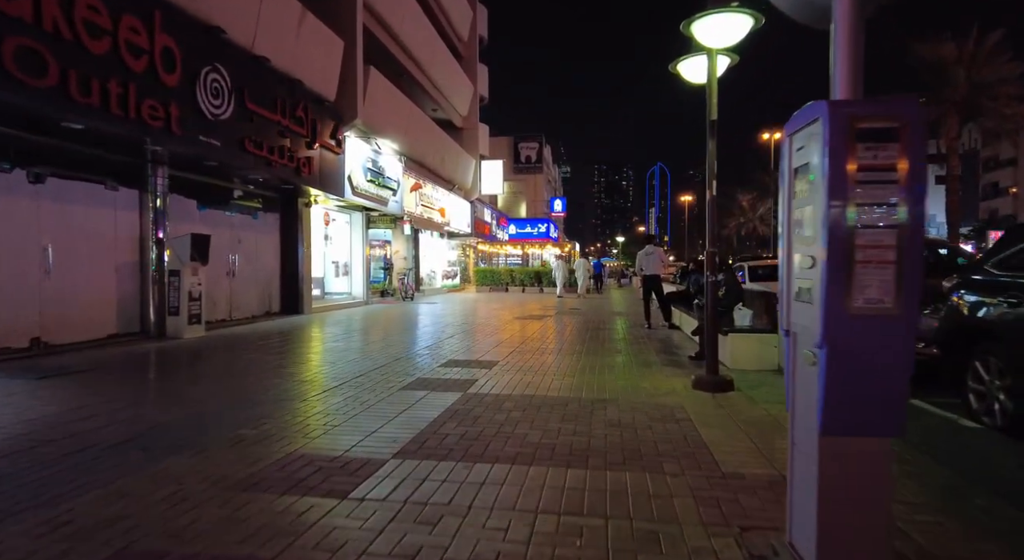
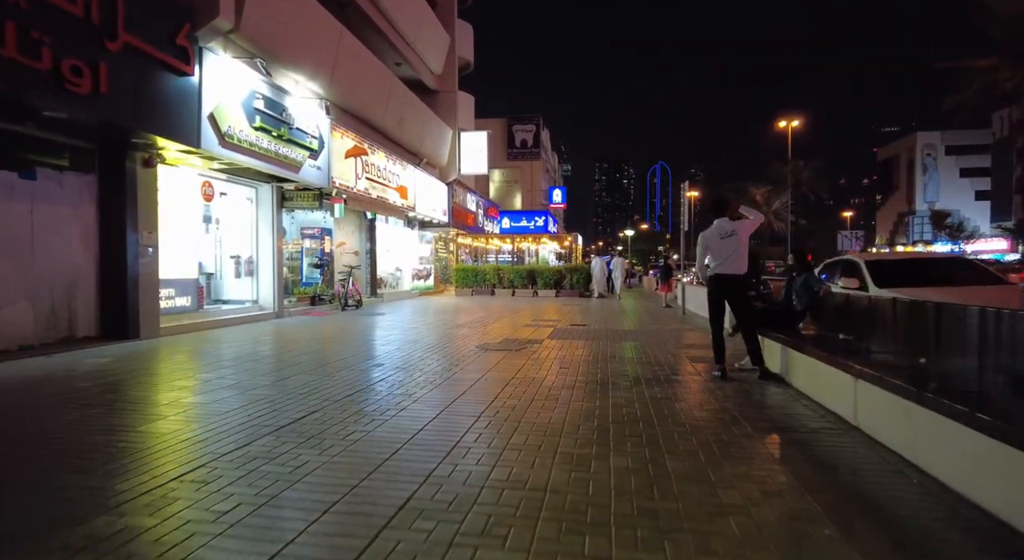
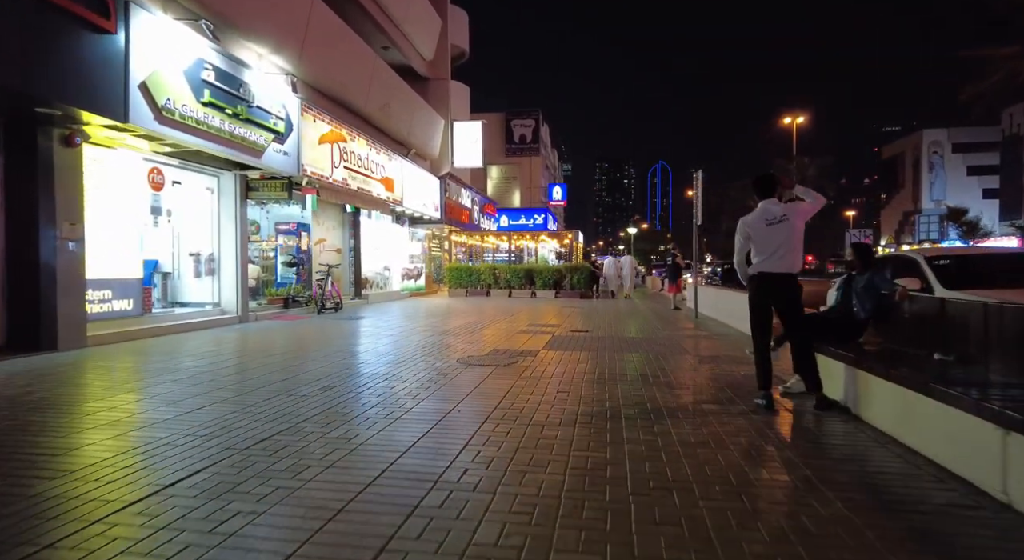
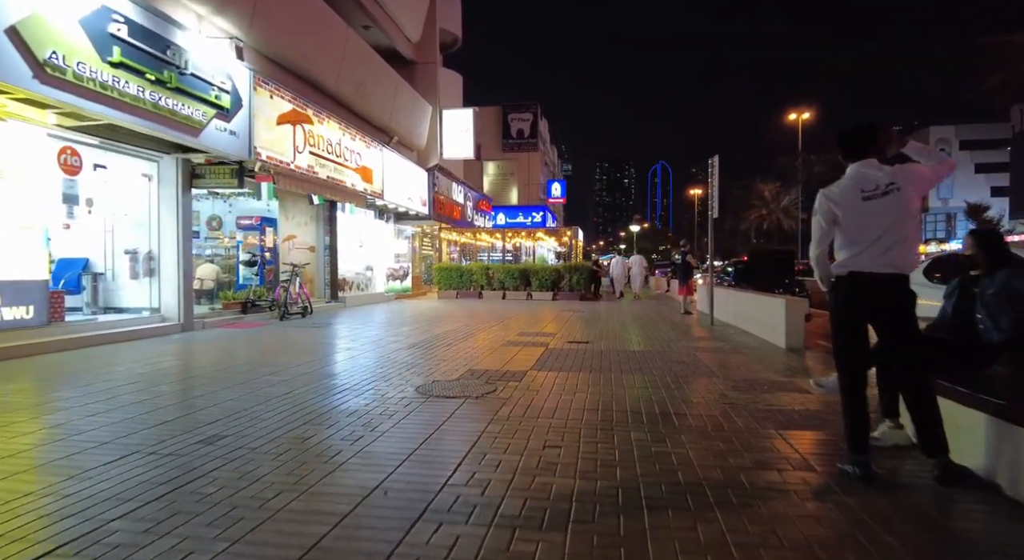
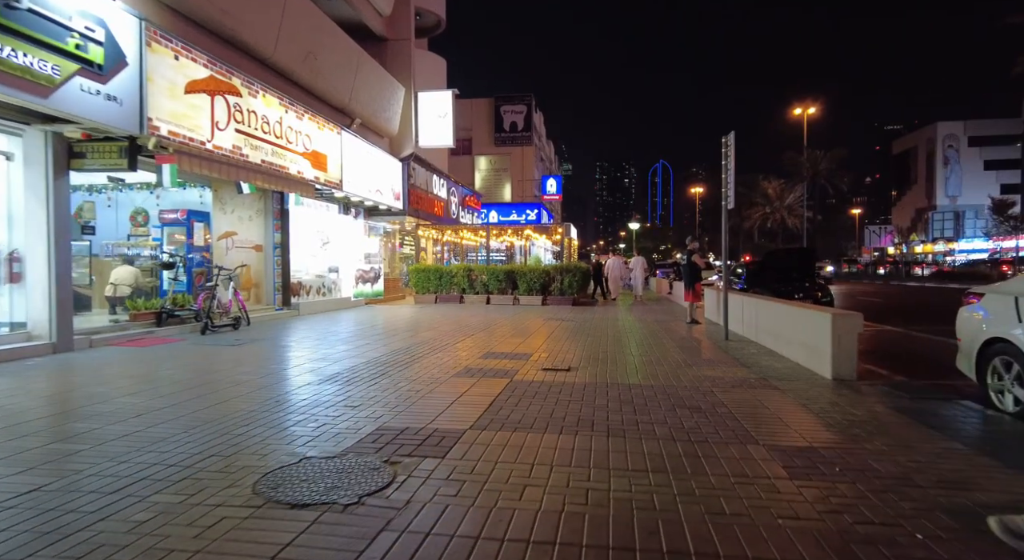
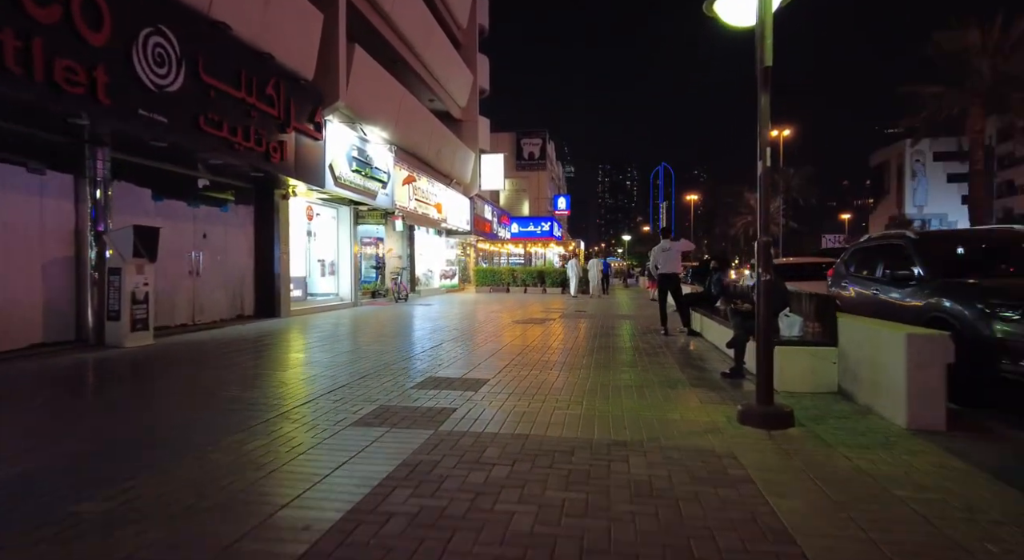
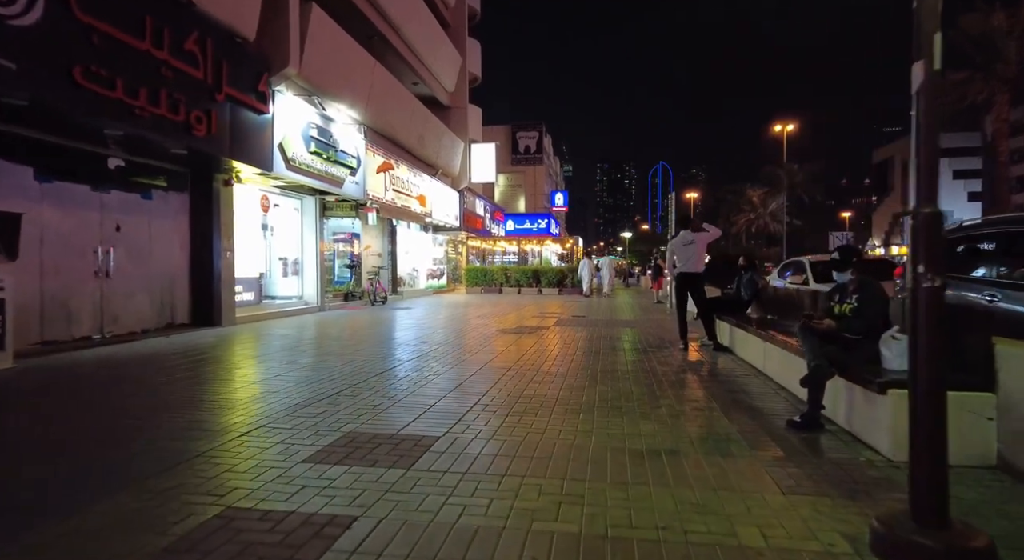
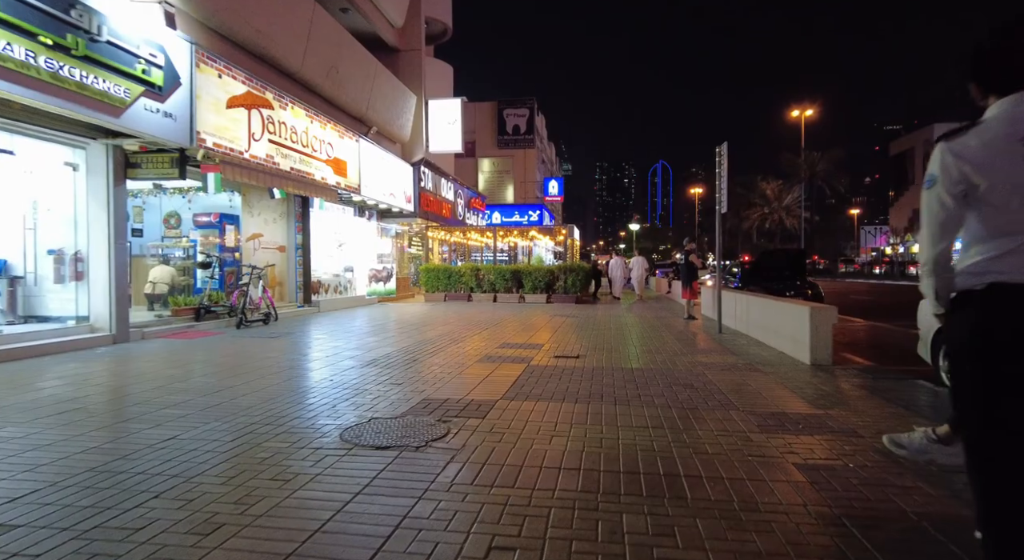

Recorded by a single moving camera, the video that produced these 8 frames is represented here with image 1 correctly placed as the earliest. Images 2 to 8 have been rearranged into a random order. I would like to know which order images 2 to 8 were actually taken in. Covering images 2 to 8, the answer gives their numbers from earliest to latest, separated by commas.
6, 7, 2, 3, 4, 8, 5
